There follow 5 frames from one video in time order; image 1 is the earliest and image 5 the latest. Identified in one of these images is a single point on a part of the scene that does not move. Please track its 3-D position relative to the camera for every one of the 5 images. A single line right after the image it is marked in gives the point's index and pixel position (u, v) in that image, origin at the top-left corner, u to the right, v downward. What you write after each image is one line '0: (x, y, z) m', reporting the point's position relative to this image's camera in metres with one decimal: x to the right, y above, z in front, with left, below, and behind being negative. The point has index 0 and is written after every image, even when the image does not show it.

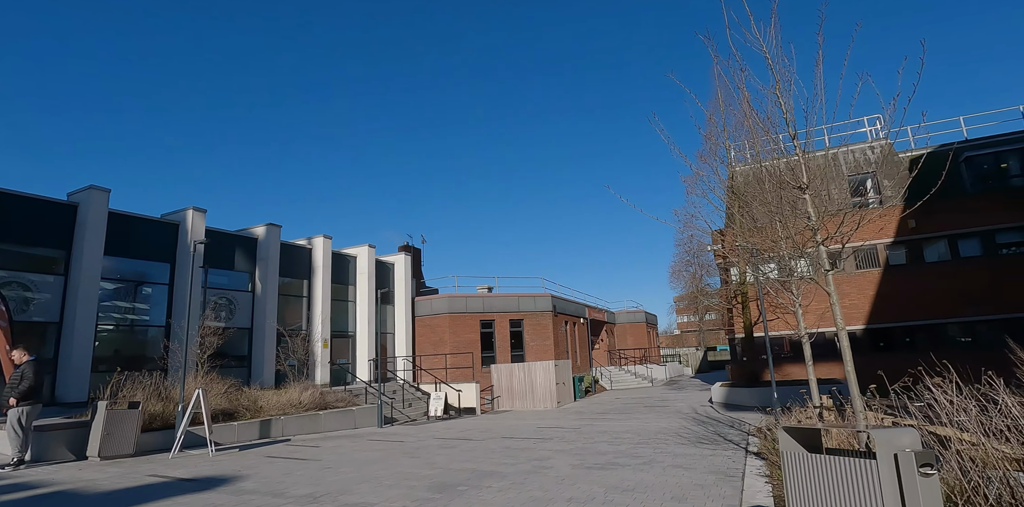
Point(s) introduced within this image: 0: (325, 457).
0: (-3.4, -3.6, +10.1) m
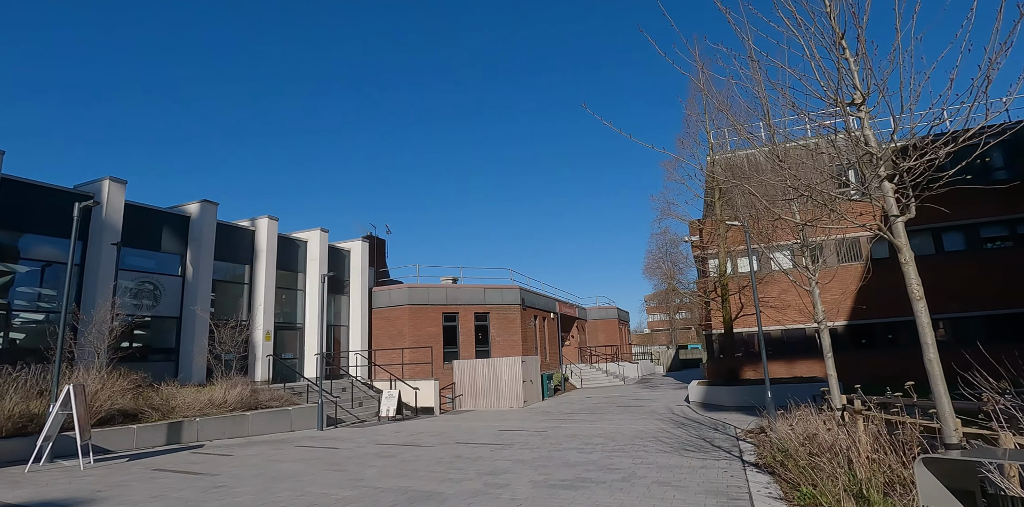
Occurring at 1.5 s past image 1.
0: (-4.1, -3.1, +8.1) m
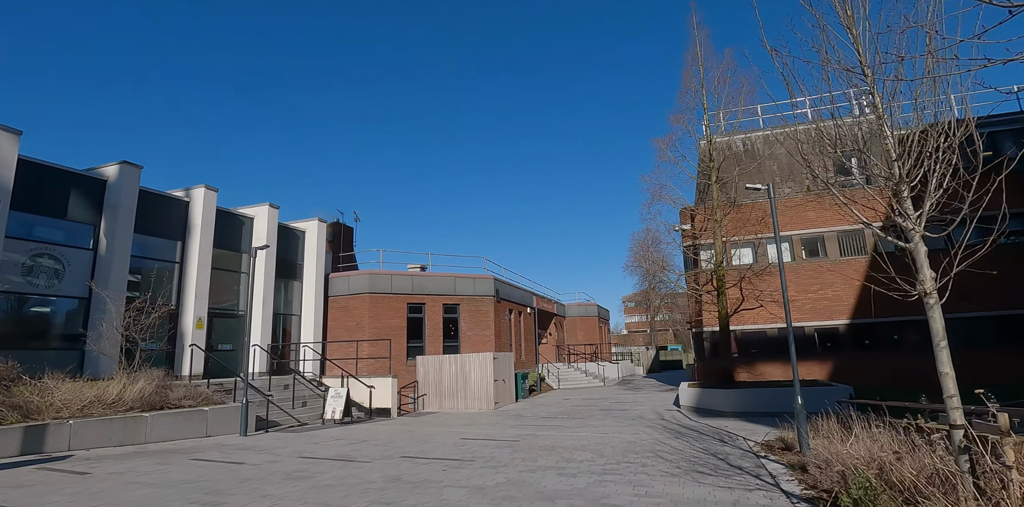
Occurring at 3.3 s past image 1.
0: (-4.5, -2.4, +5.6) m
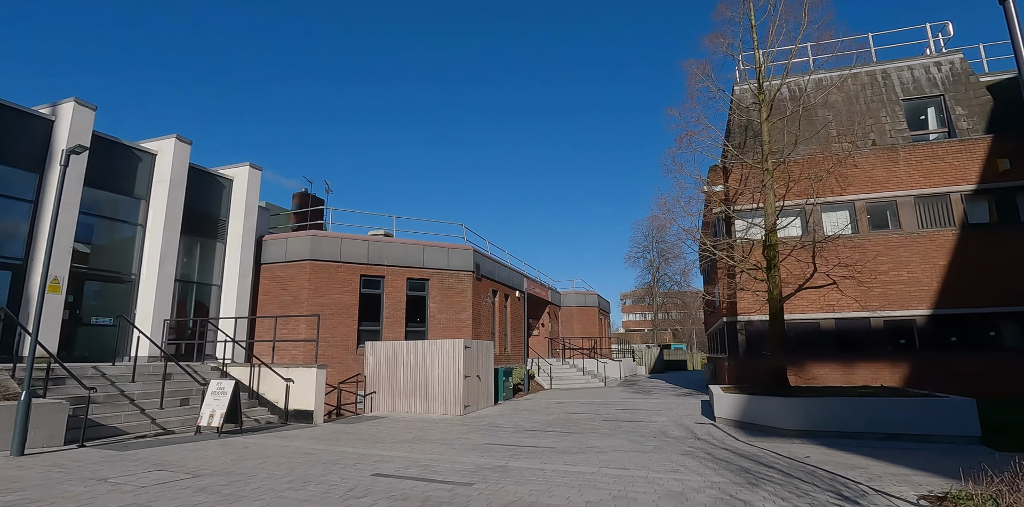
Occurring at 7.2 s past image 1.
0: (-5.0, -1.2, +0.8) m
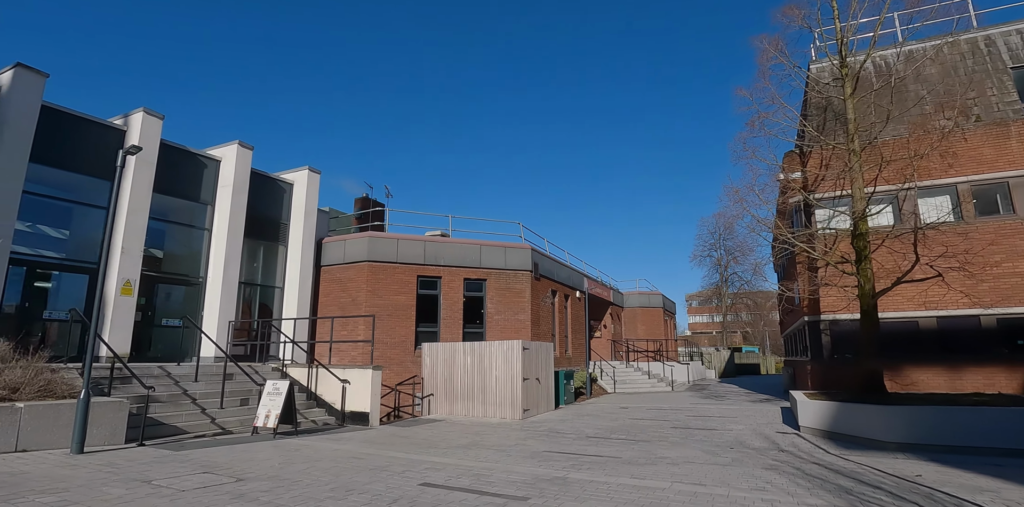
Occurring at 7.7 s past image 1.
0: (-5.0, -1.2, +0.8) m
